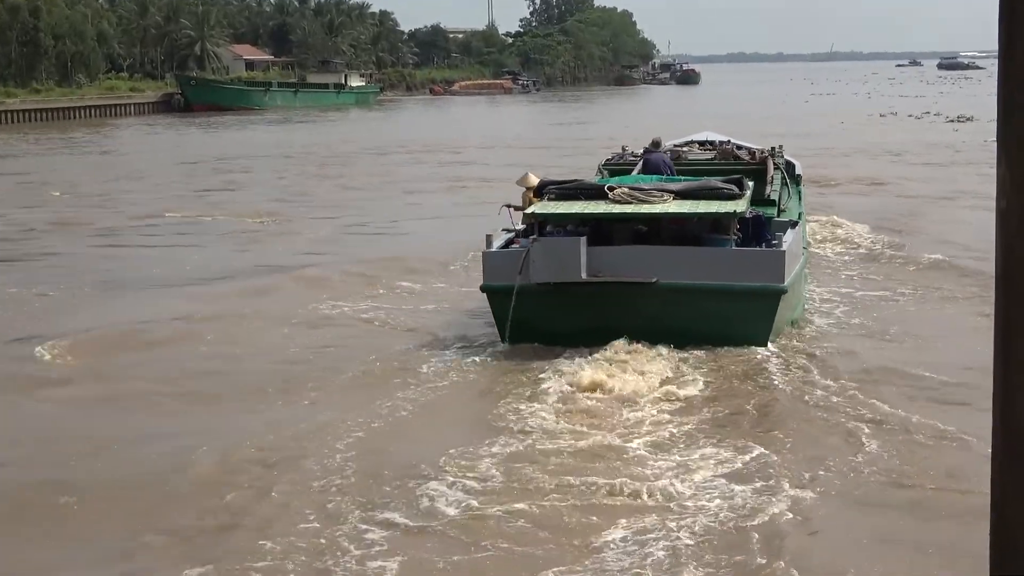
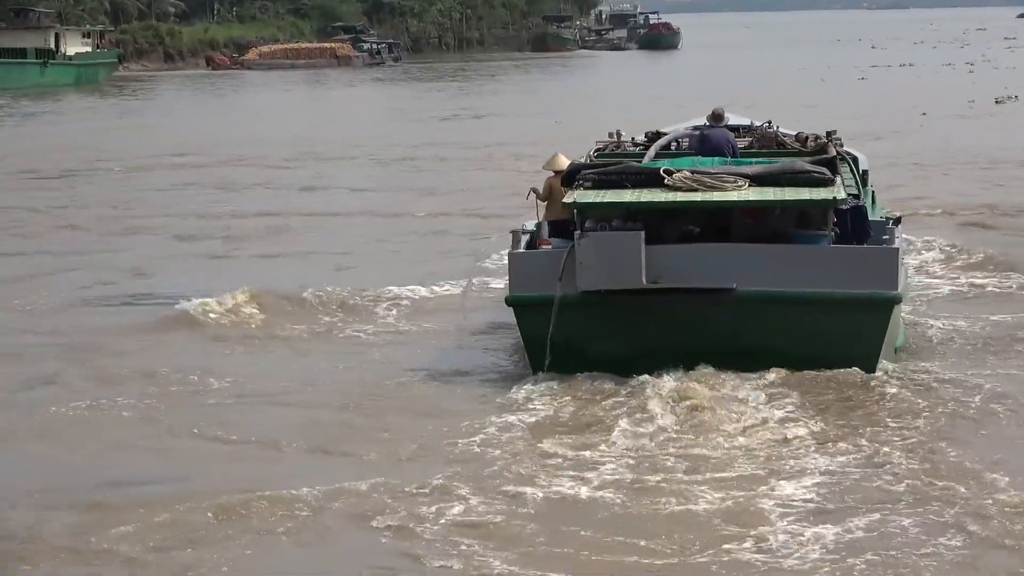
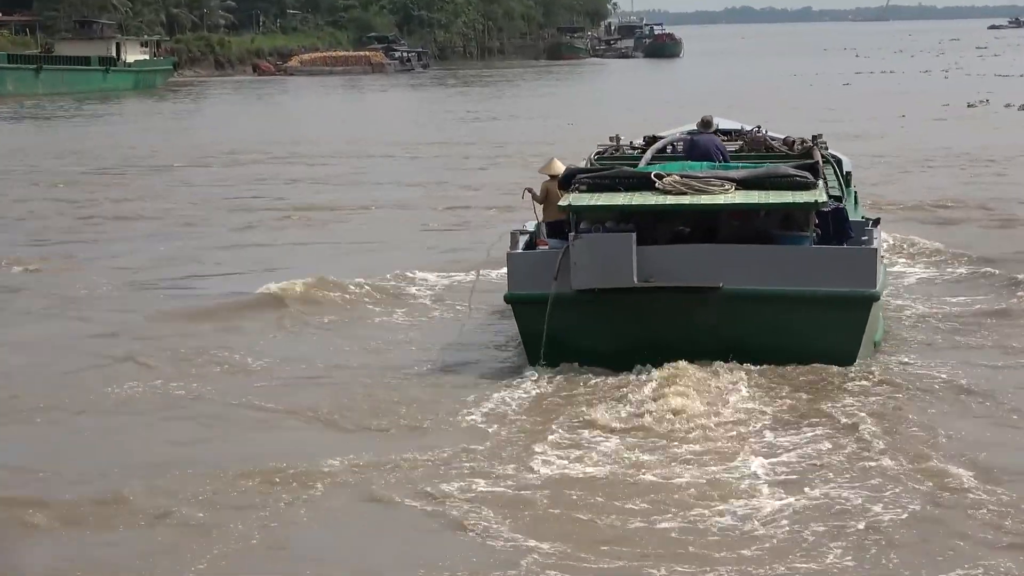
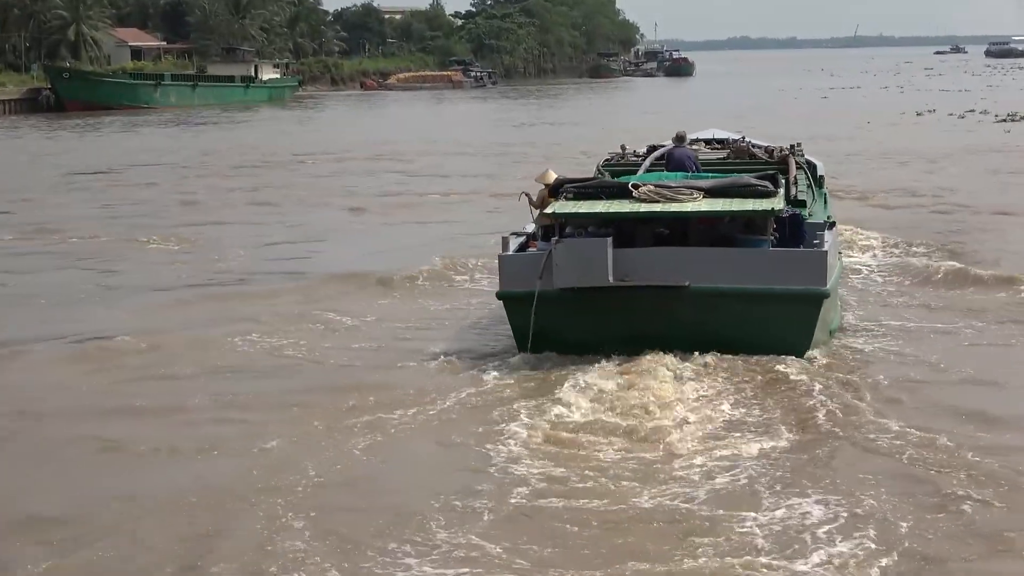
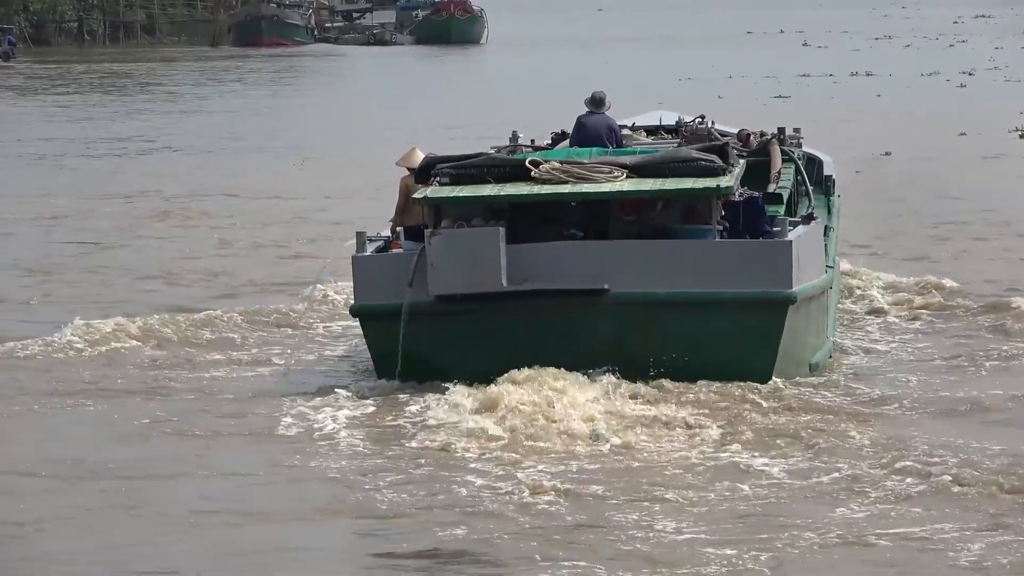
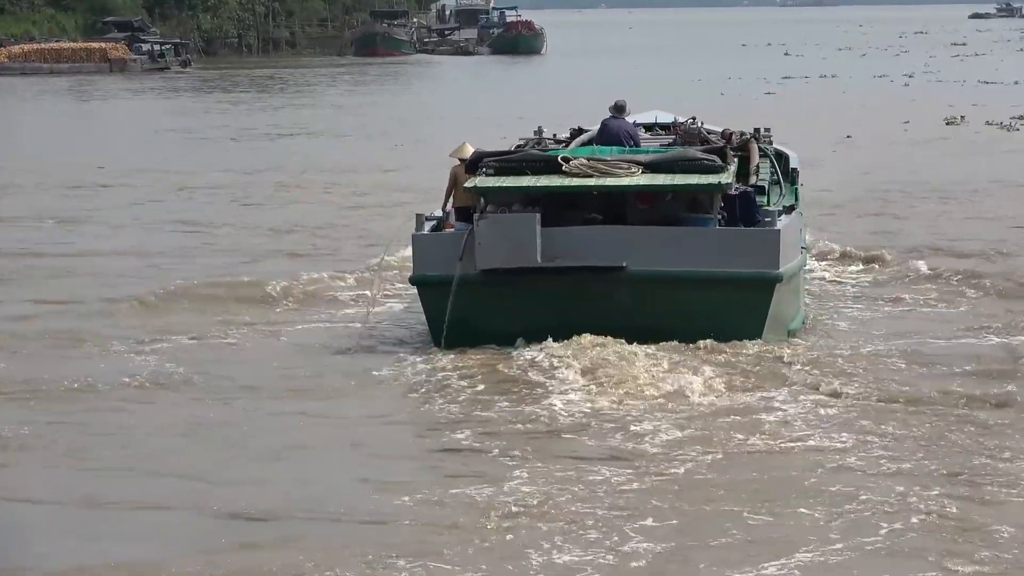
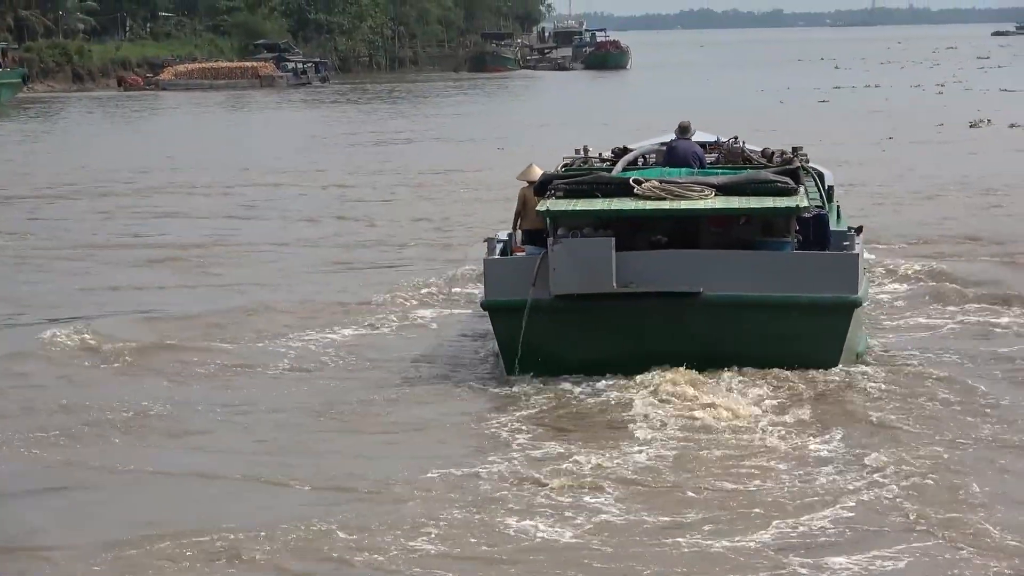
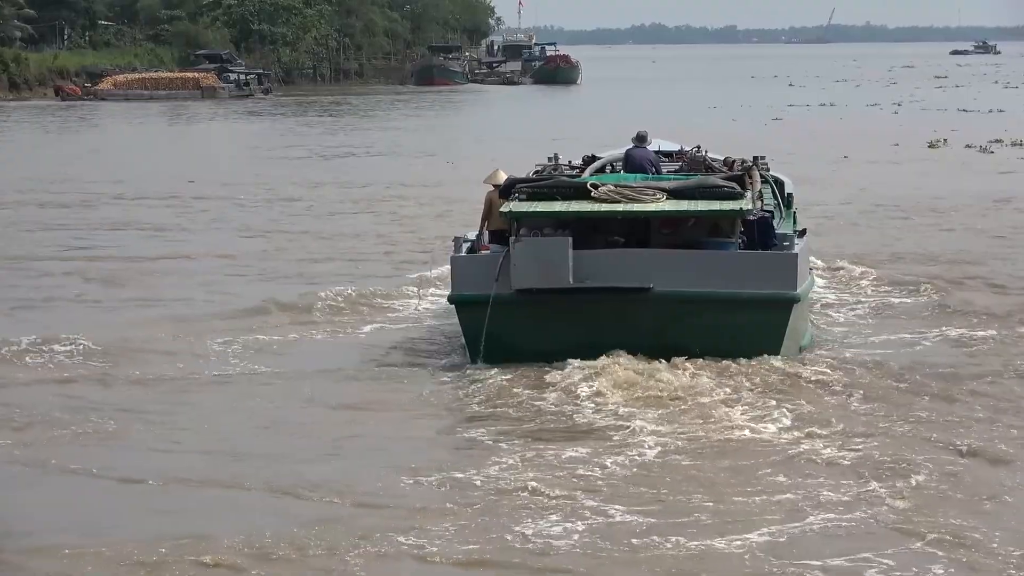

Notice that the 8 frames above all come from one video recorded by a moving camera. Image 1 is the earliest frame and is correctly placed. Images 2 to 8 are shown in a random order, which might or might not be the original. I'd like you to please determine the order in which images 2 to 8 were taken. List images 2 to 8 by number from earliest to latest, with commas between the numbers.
4, 3, 2, 7, 8, 6, 5
